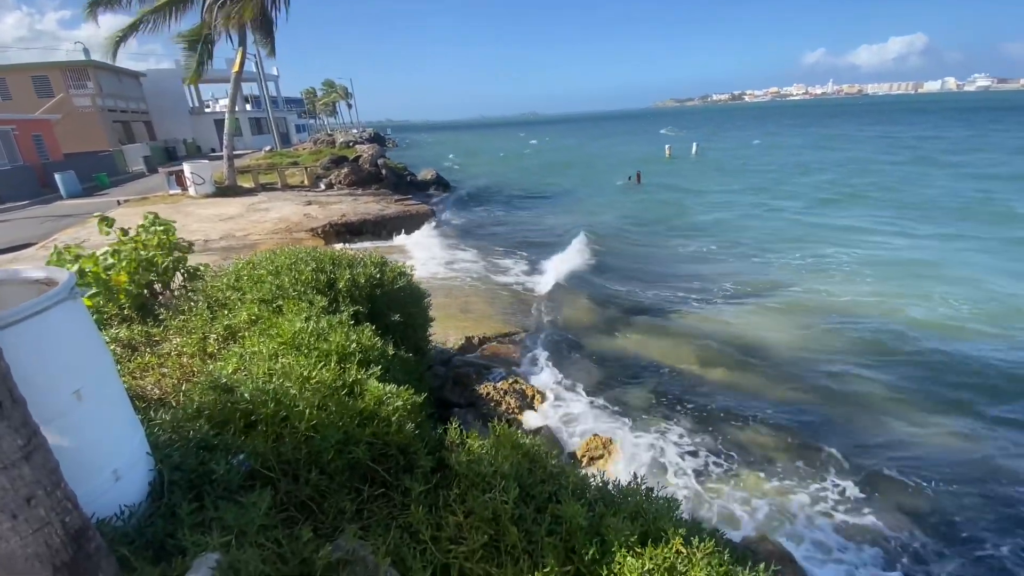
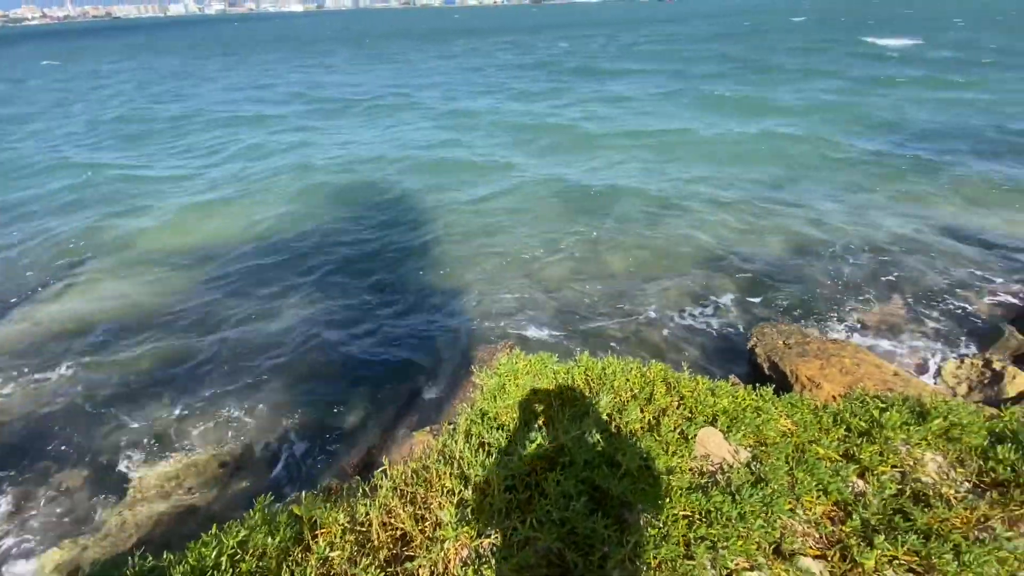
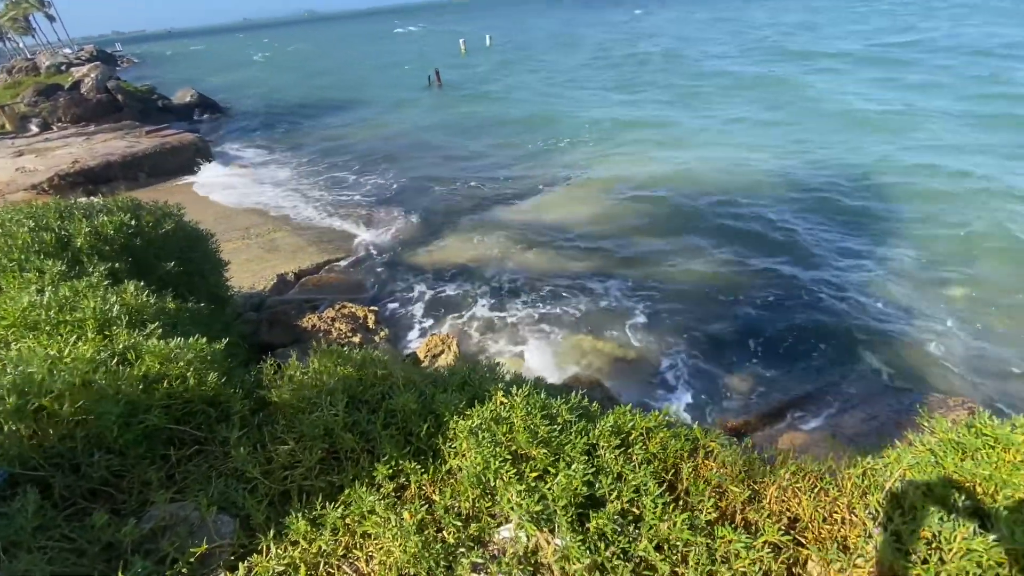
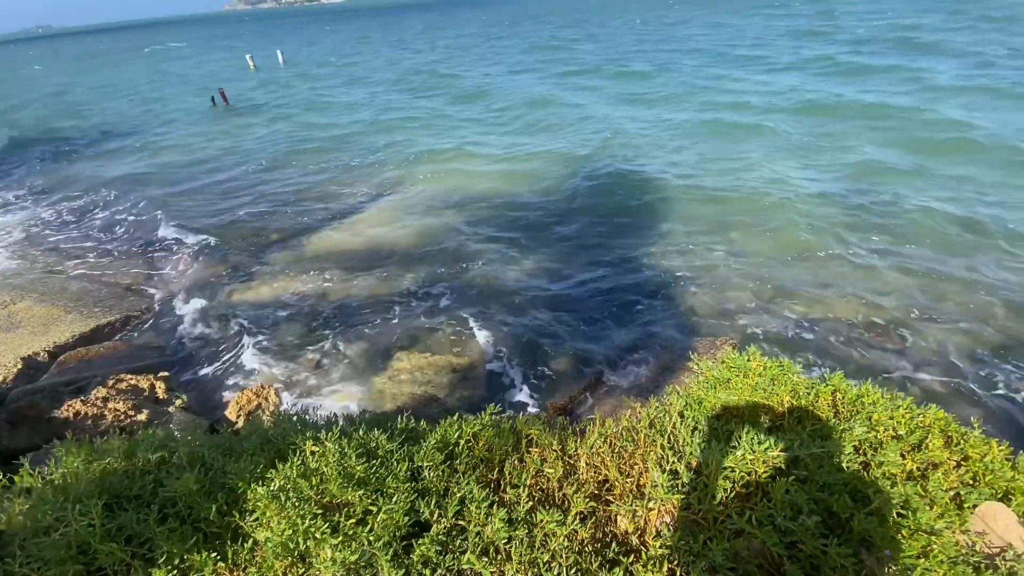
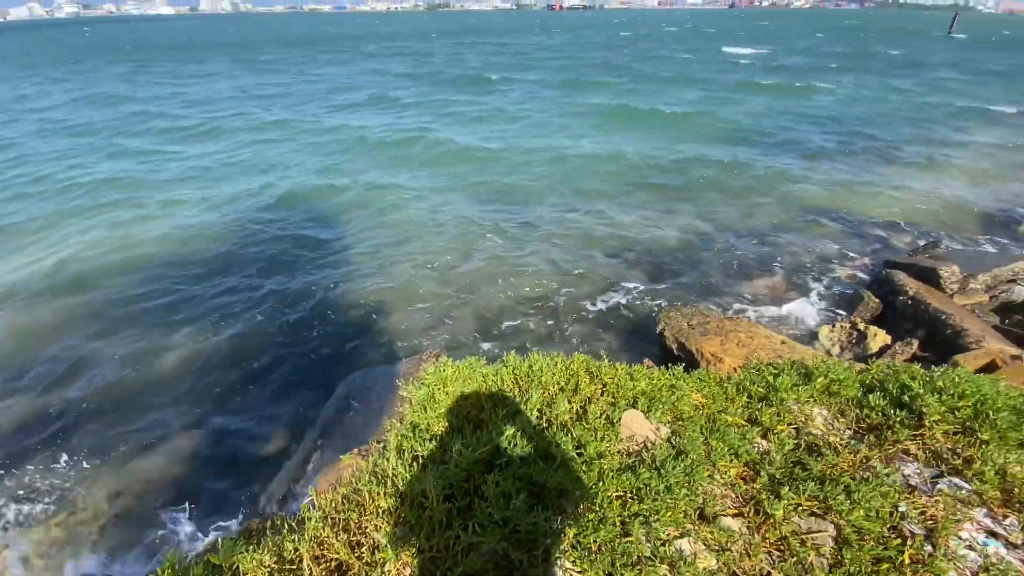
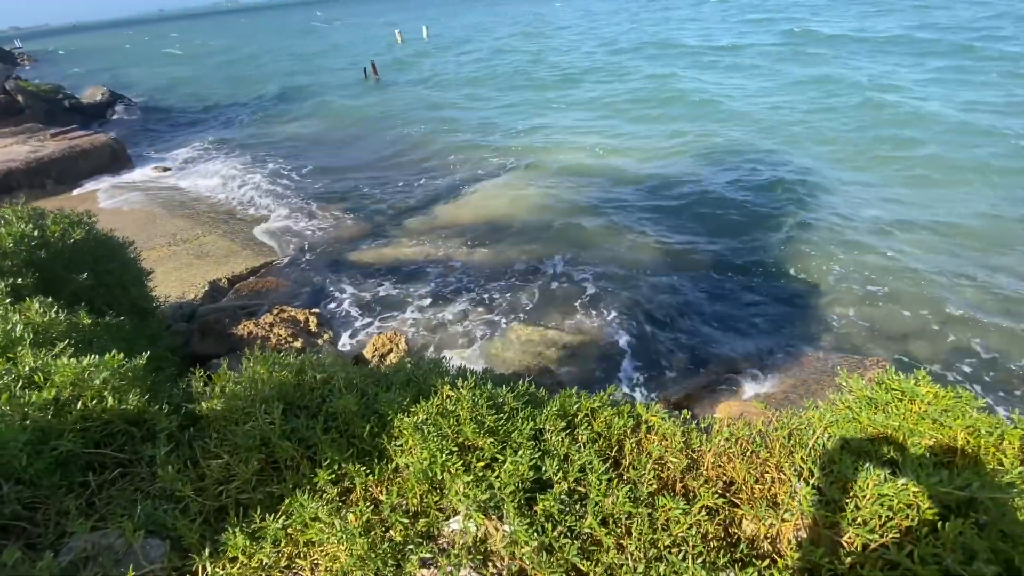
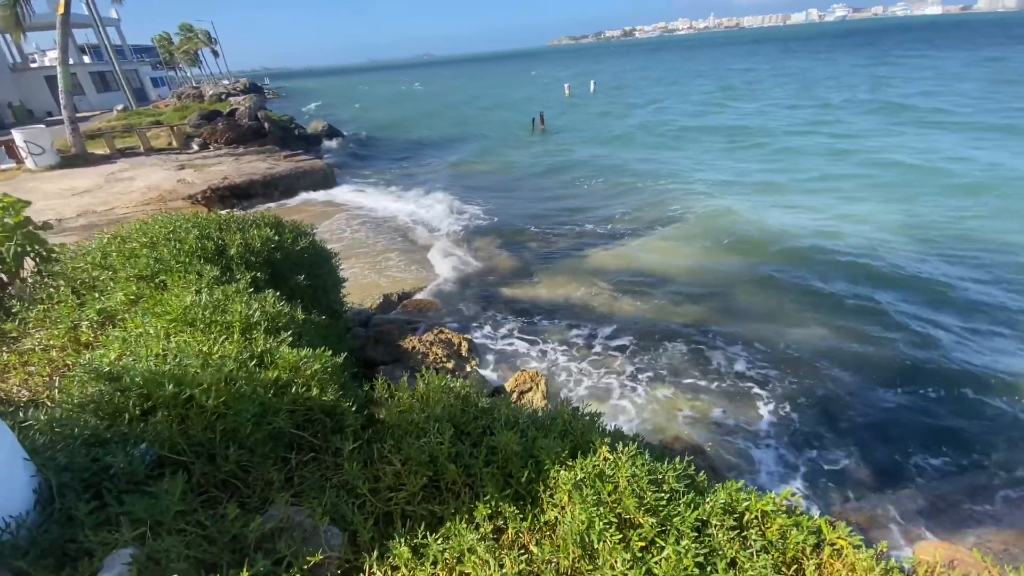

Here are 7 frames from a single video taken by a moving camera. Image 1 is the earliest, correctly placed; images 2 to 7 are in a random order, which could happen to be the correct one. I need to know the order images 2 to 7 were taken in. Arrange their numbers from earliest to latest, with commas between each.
7, 3, 6, 4, 2, 5
